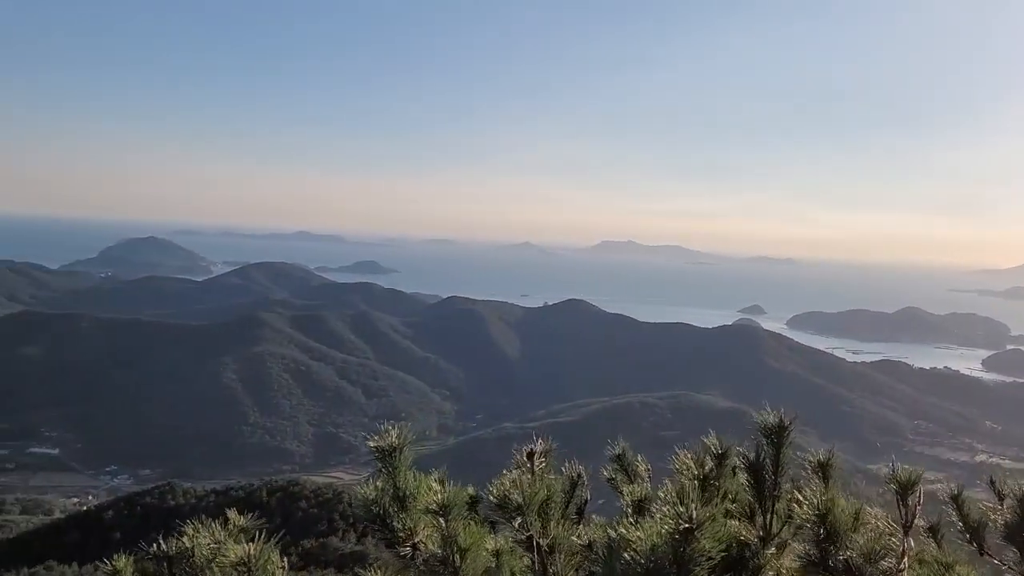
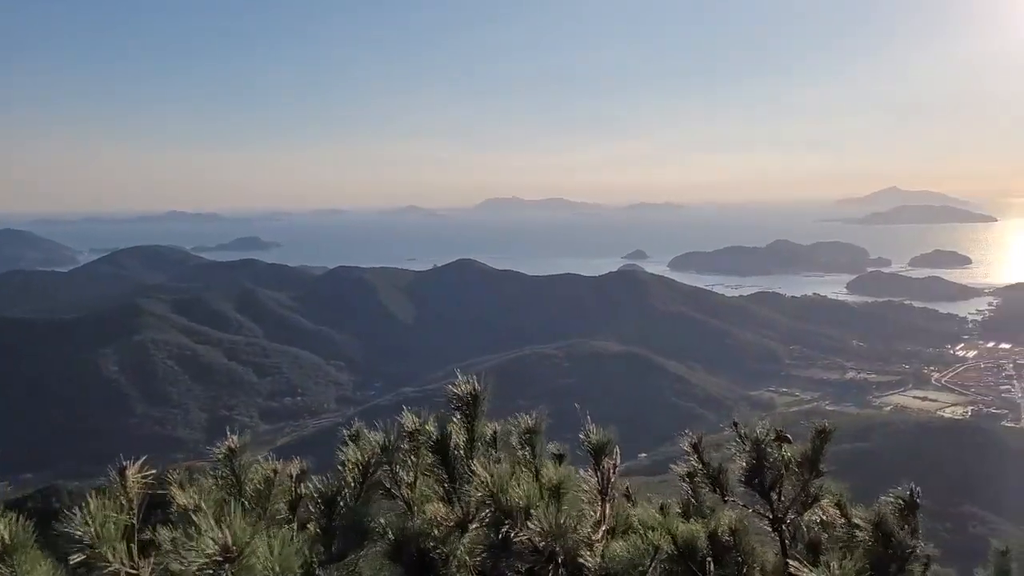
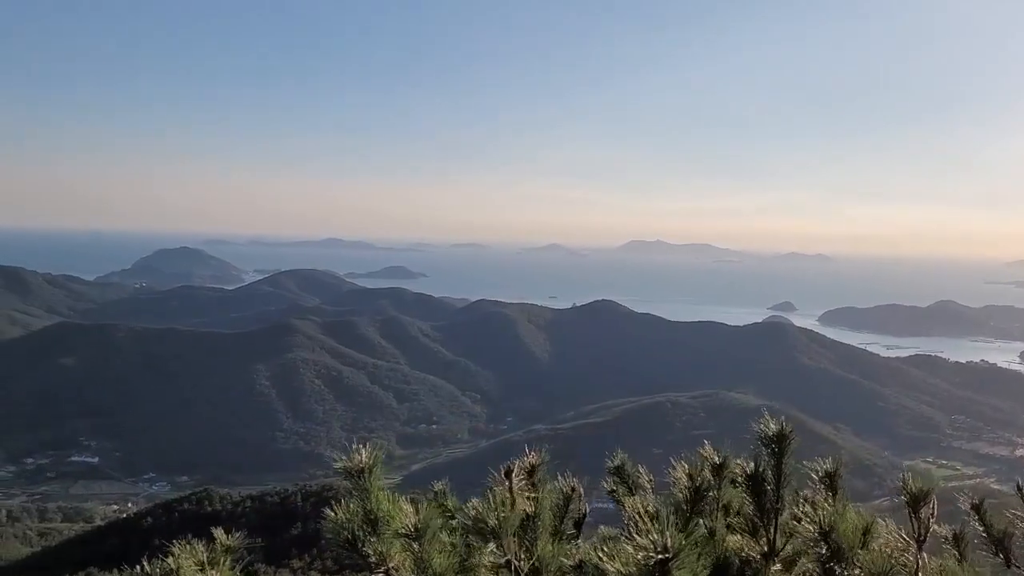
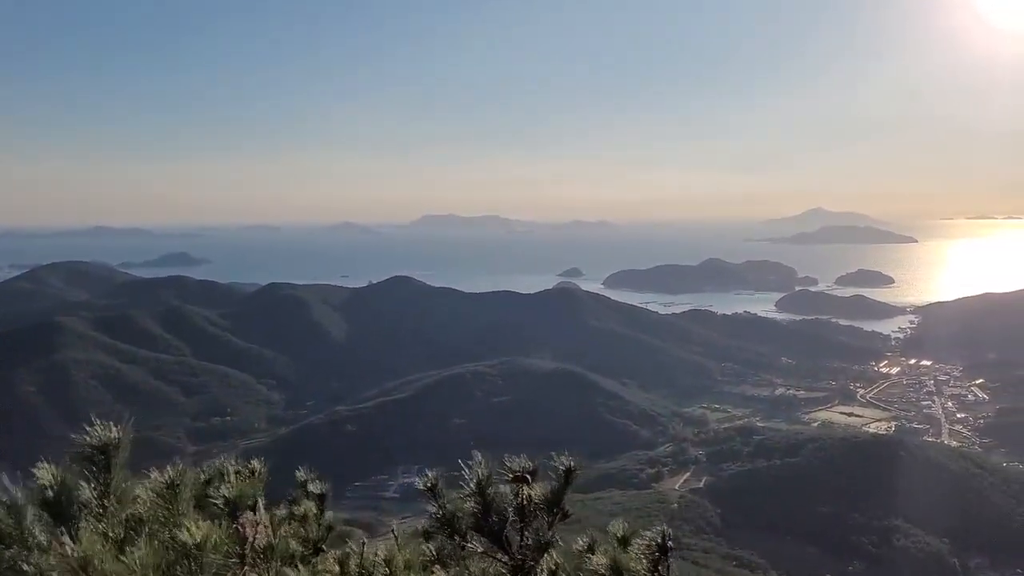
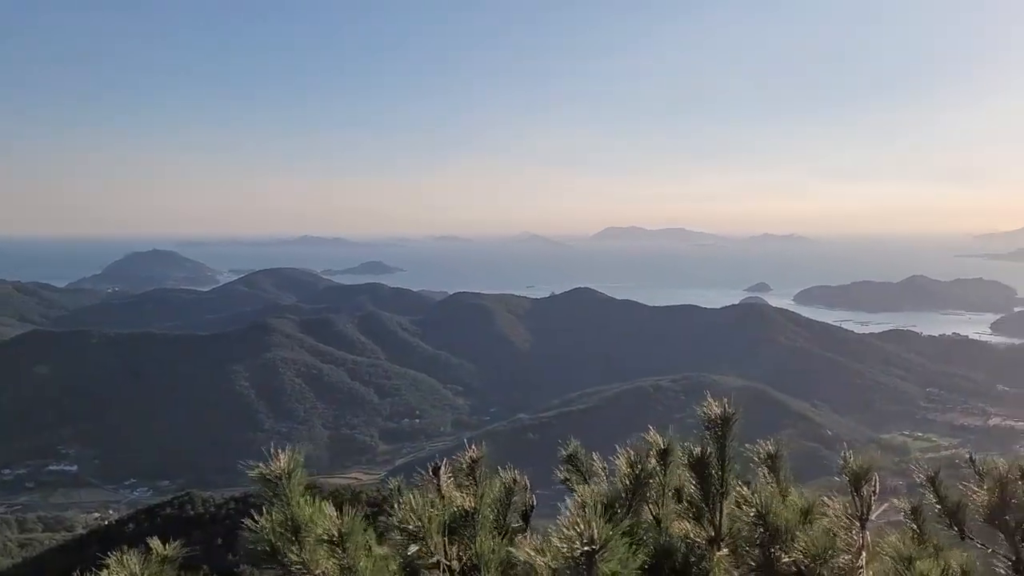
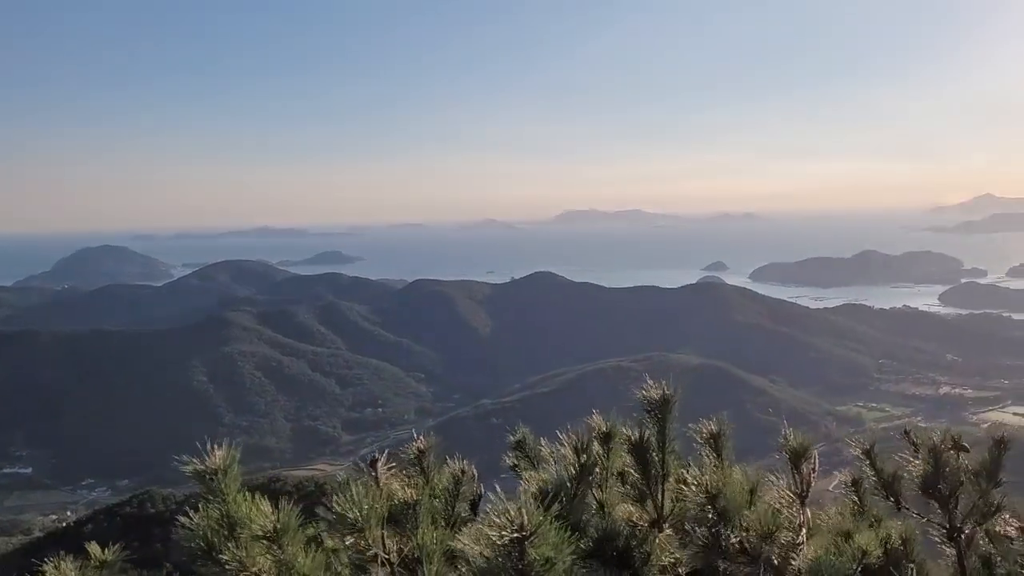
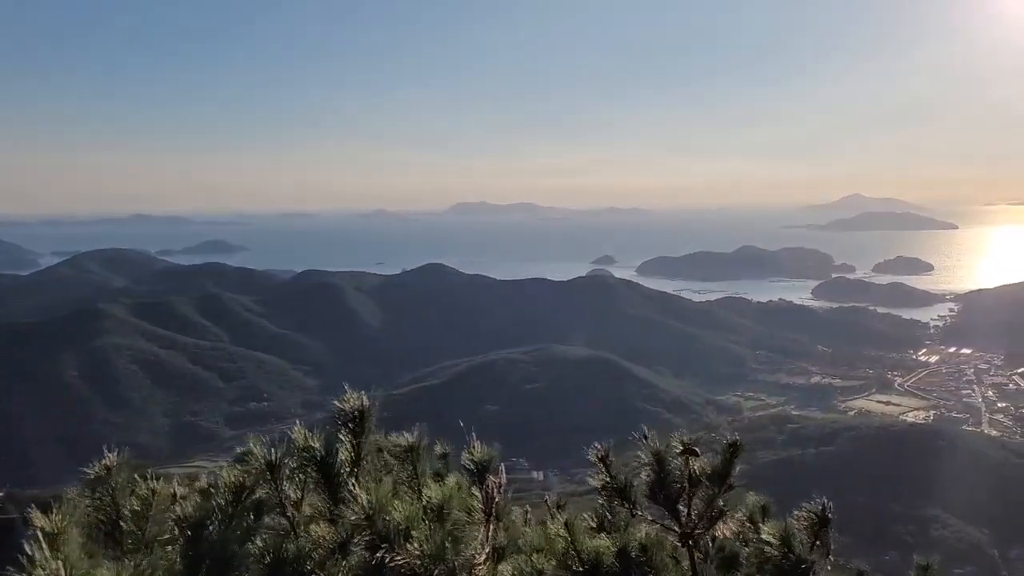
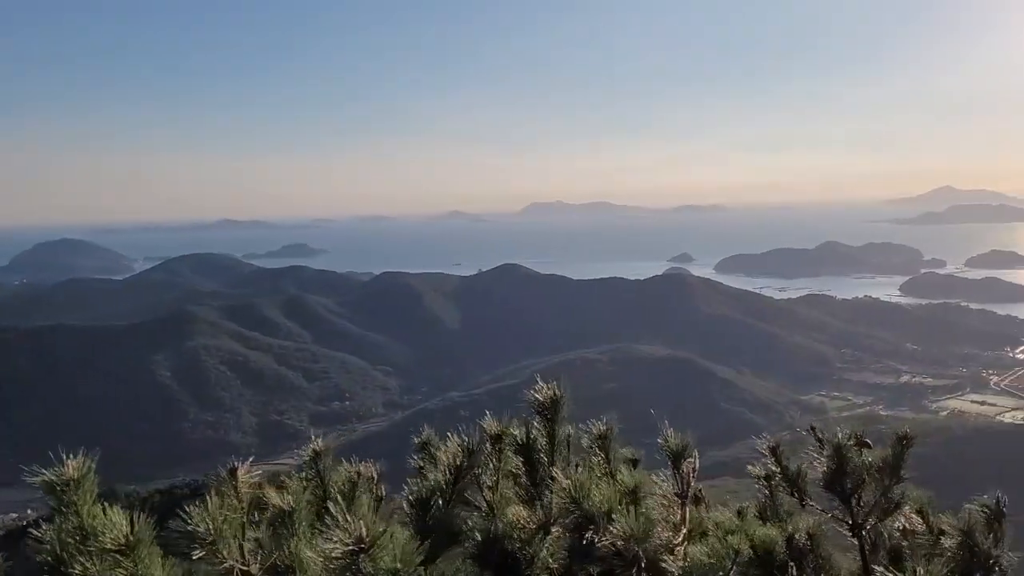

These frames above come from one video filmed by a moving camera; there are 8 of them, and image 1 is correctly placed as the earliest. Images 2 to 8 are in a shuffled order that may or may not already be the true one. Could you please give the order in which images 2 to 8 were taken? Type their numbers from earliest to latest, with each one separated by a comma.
3, 5, 6, 8, 2, 7, 4
